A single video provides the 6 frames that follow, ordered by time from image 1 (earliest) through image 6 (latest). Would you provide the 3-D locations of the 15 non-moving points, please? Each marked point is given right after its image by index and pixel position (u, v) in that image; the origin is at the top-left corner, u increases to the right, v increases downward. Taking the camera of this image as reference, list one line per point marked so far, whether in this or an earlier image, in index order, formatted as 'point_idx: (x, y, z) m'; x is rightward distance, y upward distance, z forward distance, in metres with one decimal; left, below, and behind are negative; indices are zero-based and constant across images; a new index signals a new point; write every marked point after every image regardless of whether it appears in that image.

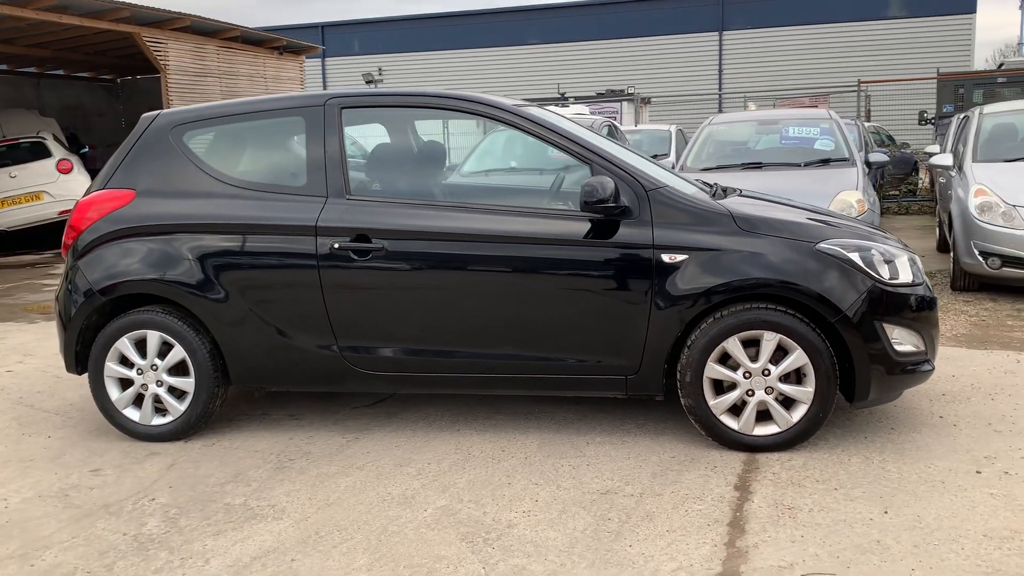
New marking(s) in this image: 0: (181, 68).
0: (-5.2, +3.5, +14.0) m
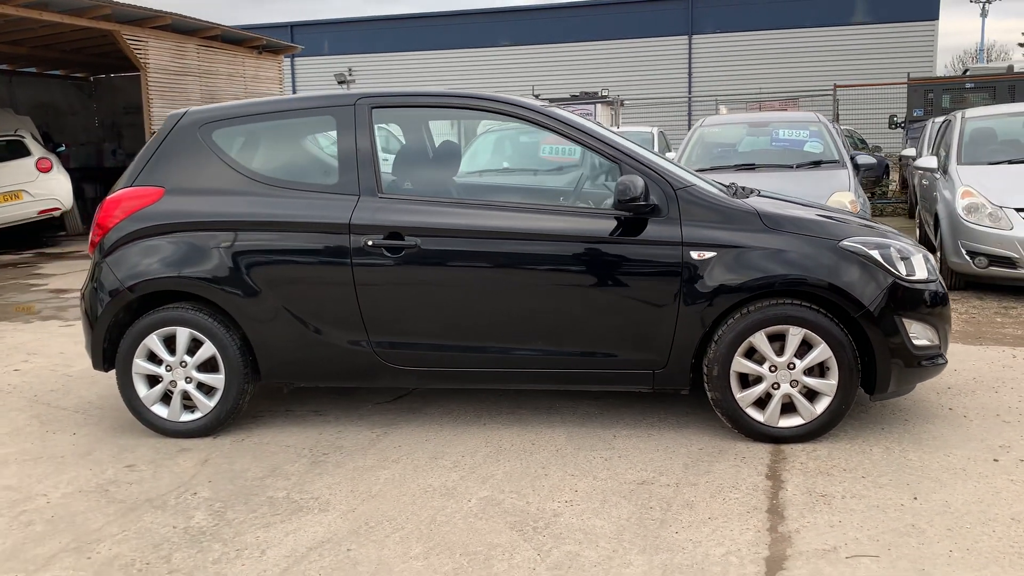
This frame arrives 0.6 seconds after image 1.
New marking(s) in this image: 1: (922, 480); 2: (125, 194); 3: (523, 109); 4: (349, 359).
0: (-5.5, +3.5, +13.9) m
1: (+1.5, -0.7, +3.2) m
2: (-1.7, +0.4, +4.0) m
3: (+0.1, +0.8, +3.9) m
4: (-0.7, -0.3, +3.9) m
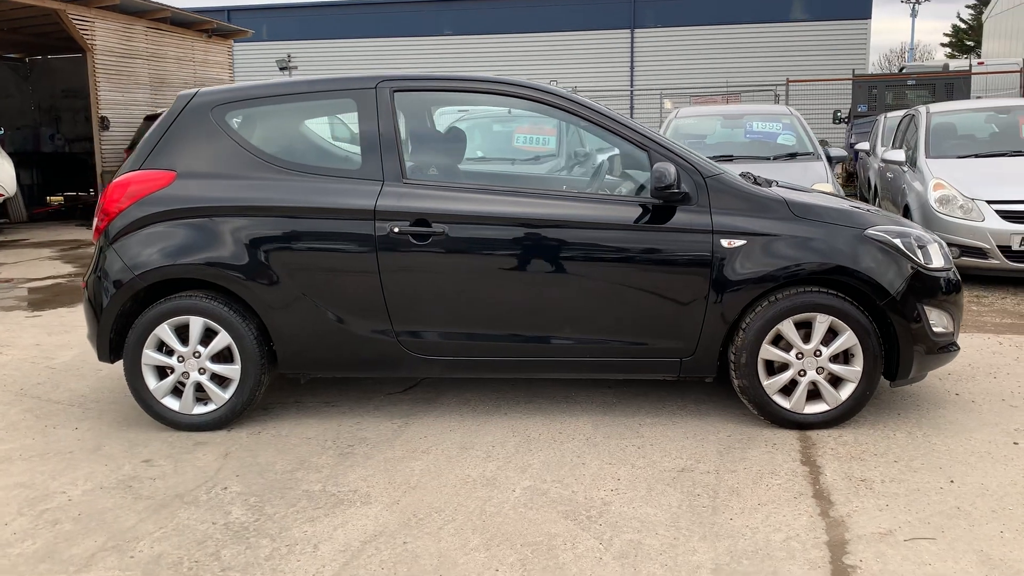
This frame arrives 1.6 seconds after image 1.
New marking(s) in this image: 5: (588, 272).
0: (-6.1, +3.6, +13.4) m
1: (+1.6, -0.7, +3.3) m
2: (-1.6, +0.5, +3.8) m
3: (+0.2, +0.8, +3.8) m
4: (-0.6, -0.3, +3.8) m
5: (+0.1, +0.1, +3.7) m
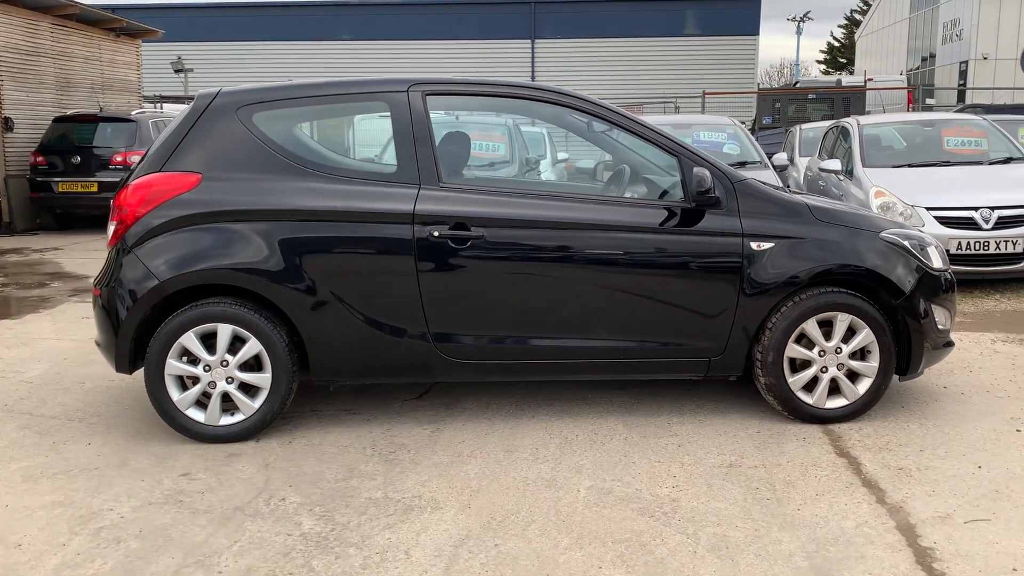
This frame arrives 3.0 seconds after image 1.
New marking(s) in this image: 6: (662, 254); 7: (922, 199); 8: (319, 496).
0: (-7.1, +3.5, +12.6) m
1: (+1.8, -0.6, +3.5) m
2: (-1.5, +0.4, +3.6) m
3: (+0.3, +0.8, +3.9) m
4: (-0.4, -0.3, +3.8) m
5: (+0.3, +0.1, +3.7) m
6: (+0.6, +0.1, +3.8) m
7: (+3.4, +0.7, +7.4) m
8: (-0.7, -0.7, +3.1) m
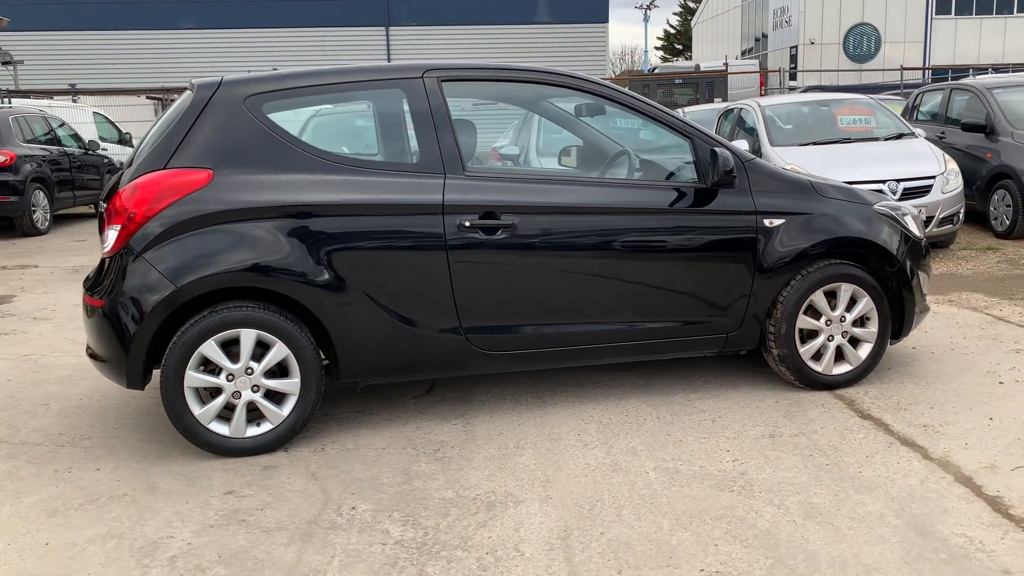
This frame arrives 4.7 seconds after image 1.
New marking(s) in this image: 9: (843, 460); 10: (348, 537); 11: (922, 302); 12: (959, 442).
0: (-8.5, +3.2, +11.3) m
1: (+2.0, -0.5, +3.8) m
2: (-1.3, +0.4, +3.4) m
3: (+0.3, +0.9, +3.9) m
4: (-0.3, -0.2, +3.7) m
5: (+0.4, +0.1, +3.7) m
6: (+0.7, +0.2, +3.8) m
7: (+2.8, +1.0, +7.8) m
8: (-0.4, -0.7, +3.0) m
9: (+1.2, -0.6, +3.2) m
10: (-0.5, -0.8, +2.7) m
11: (+1.9, -0.1, +4.2) m
12: (+1.7, -0.6, +3.4) m
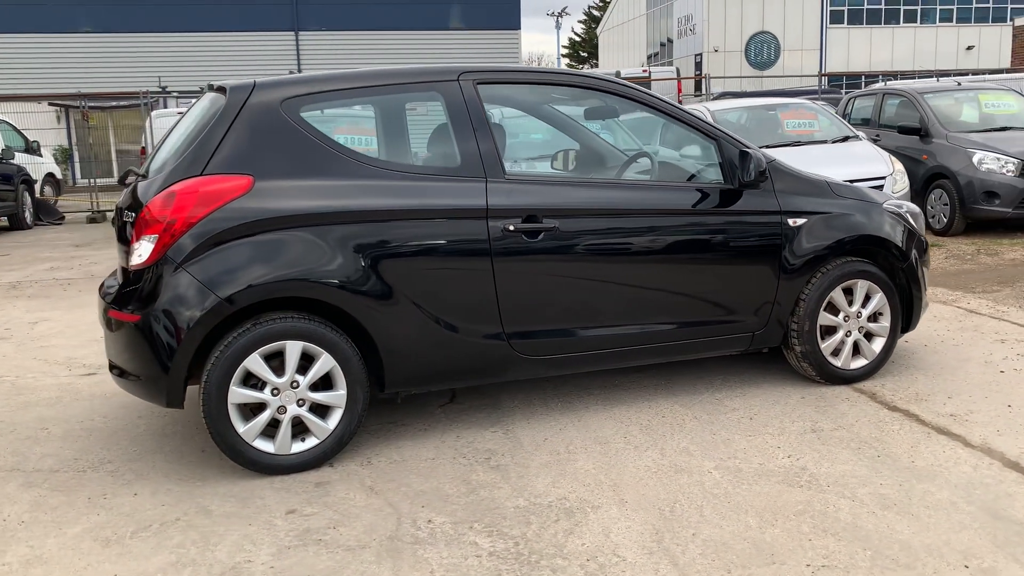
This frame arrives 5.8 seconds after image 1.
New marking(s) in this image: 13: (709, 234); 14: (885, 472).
0: (-9.2, +2.9, +10.3) m
1: (+2.1, -0.5, +4.0) m
2: (-1.1, +0.4, +3.2) m
3: (+0.5, +0.9, +3.9) m
4: (-0.1, -0.3, +3.6) m
5: (+0.5, +0.1, +3.7) m
6: (+0.9, +0.2, +3.9) m
7: (+2.5, +1.0, +8.0) m
8: (-0.2, -0.7, +2.9) m
9: (+1.4, -0.6, +3.3) m
10: (-0.2, -0.8, +2.6) m
11: (+2.0, 0.0, +4.4) m
12: (+1.9, -0.6, +3.5) m
13: (+0.9, +0.2, +3.9) m
14: (+1.3, -0.6, +3.1) m
